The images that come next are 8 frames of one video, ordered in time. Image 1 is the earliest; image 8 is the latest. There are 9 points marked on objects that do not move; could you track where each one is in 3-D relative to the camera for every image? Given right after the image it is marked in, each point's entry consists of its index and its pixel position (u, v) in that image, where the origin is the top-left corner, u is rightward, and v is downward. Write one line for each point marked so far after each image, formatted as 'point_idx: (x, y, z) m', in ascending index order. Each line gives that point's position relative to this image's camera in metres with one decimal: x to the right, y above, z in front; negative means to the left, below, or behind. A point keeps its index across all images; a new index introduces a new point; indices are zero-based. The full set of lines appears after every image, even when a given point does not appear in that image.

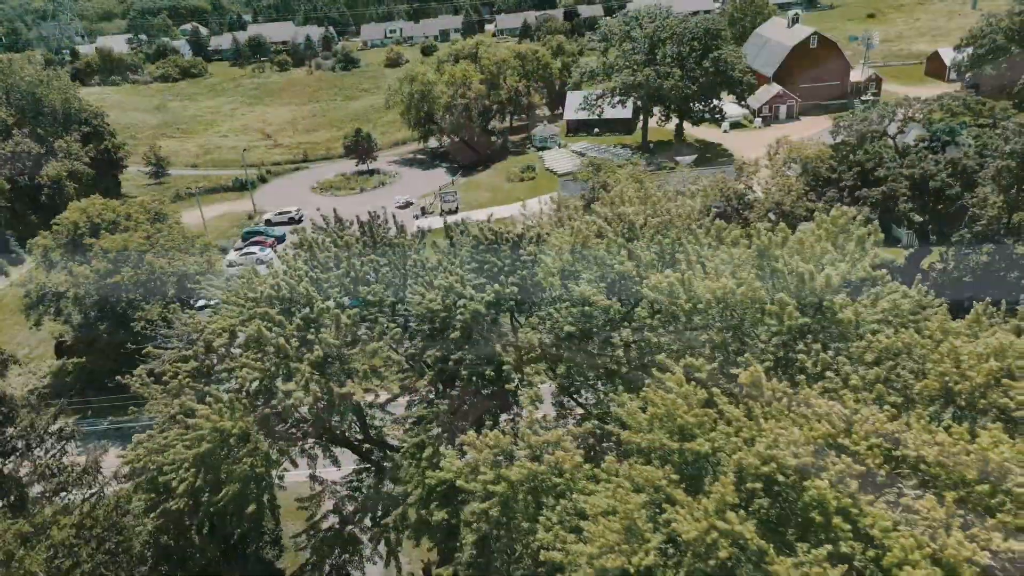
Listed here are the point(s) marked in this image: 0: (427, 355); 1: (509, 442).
0: (-2.0, -1.7, +19.2) m
1: (0.0, -3.3, +16.3) m
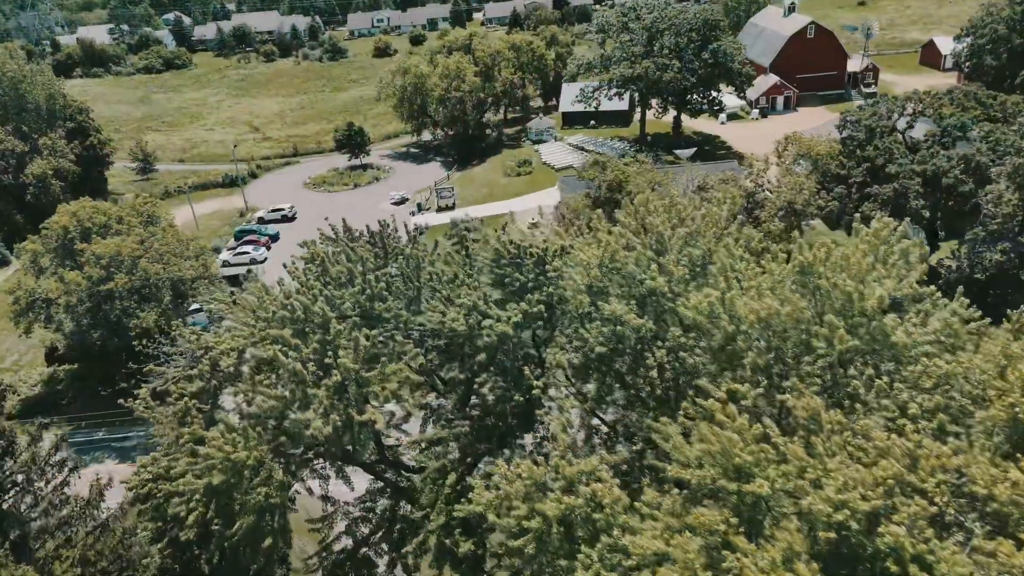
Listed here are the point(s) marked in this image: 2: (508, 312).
0: (-1.4, -2.1, +18.4) m
1: (+0.7, -3.8, +15.5) m
2: (0.0, -0.6, +17.7) m
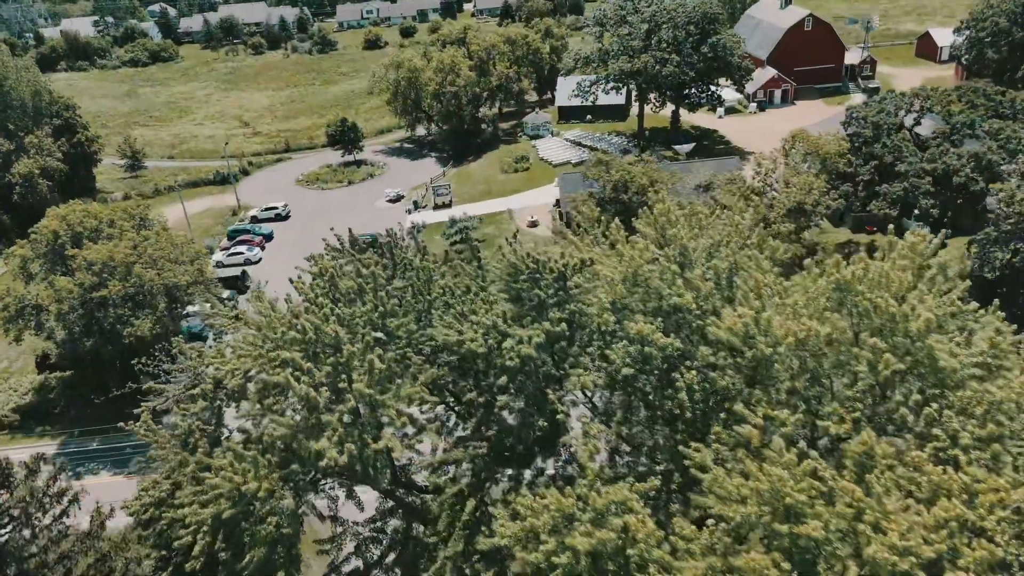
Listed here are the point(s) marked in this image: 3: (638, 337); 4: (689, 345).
0: (-0.9, -2.5, +17.6) m
1: (+1.2, -4.2, +14.8) m
2: (+0.4, -1.0, +17.0) m
3: (+2.7, -1.1, +16.1) m
4: (+3.9, -1.3, +16.5) m
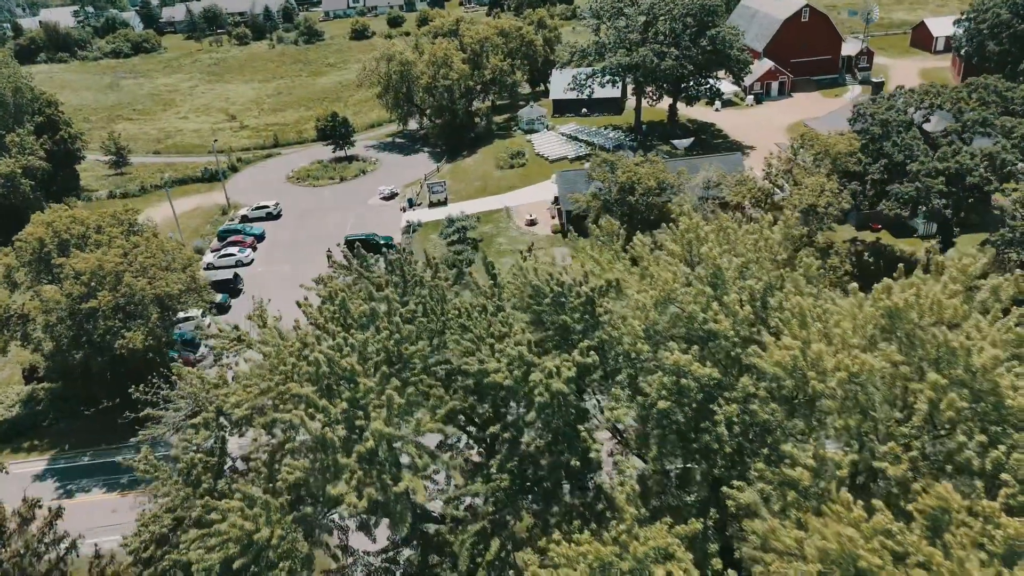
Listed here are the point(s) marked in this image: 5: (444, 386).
0: (-0.4, -3.1, +16.6) m
1: (+1.8, -4.8, +13.8) m
2: (+1.0, -1.6, +16.0) m
3: (+3.3, -1.7, +15.2) m
4: (+4.4, -1.8, +15.5) m
5: (-1.6, -2.2, +17.2) m
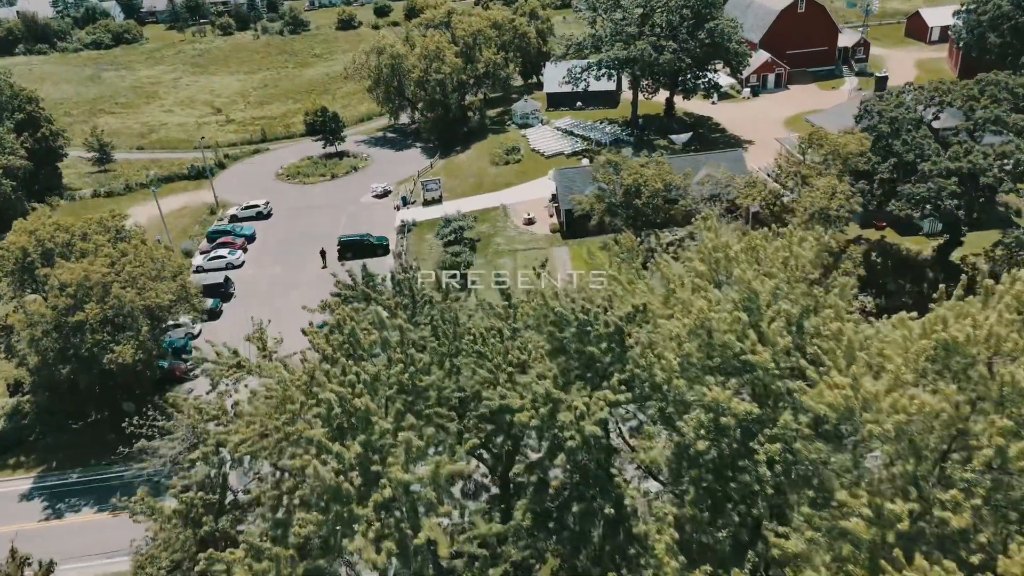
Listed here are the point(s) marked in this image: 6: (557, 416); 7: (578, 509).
0: (+0.1, -3.7, +15.5) m
1: (+2.3, -5.4, +12.8) m
2: (+1.5, -2.2, +14.9) m
3: (+3.8, -2.3, +14.2) m
4: (+4.9, -2.4, +14.6) m
5: (-1.1, -2.8, +16.2) m
6: (+0.9, -2.5, +14.8) m
7: (+1.3, -4.4, +14.8) m
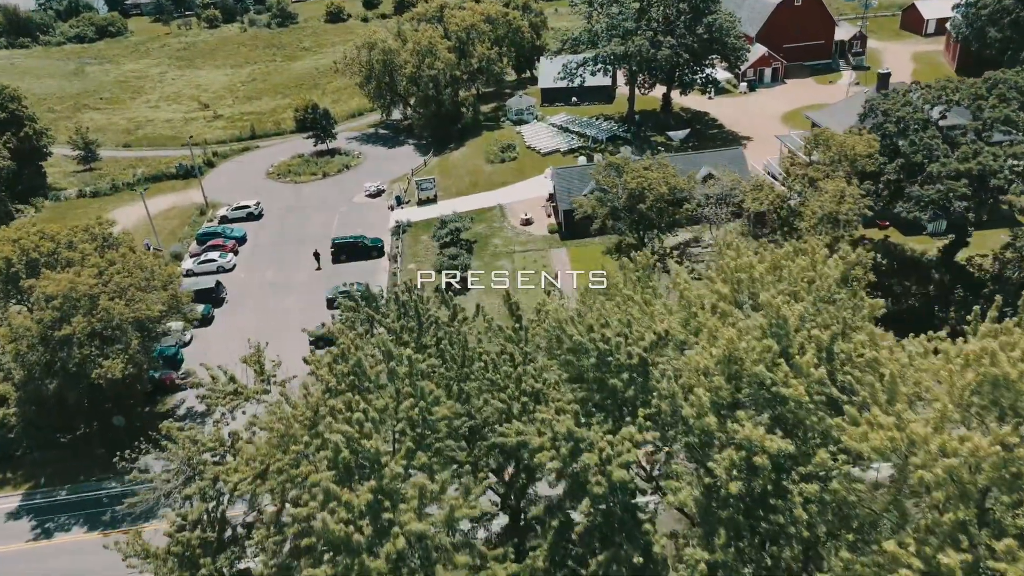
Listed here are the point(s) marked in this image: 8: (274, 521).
0: (+0.5, -4.3, +14.7) m
1: (+2.7, -6.0, +12.0) m
2: (+1.8, -2.7, +14.1) m
3: (+4.2, -2.8, +13.4) m
4: (+5.3, -2.9, +13.7) m
5: (-0.8, -3.4, +15.3) m
6: (+1.2, -3.1, +14.0) m
7: (+1.6, -4.9, +14.0) m
8: (-5.0, -4.5, +14.9) m
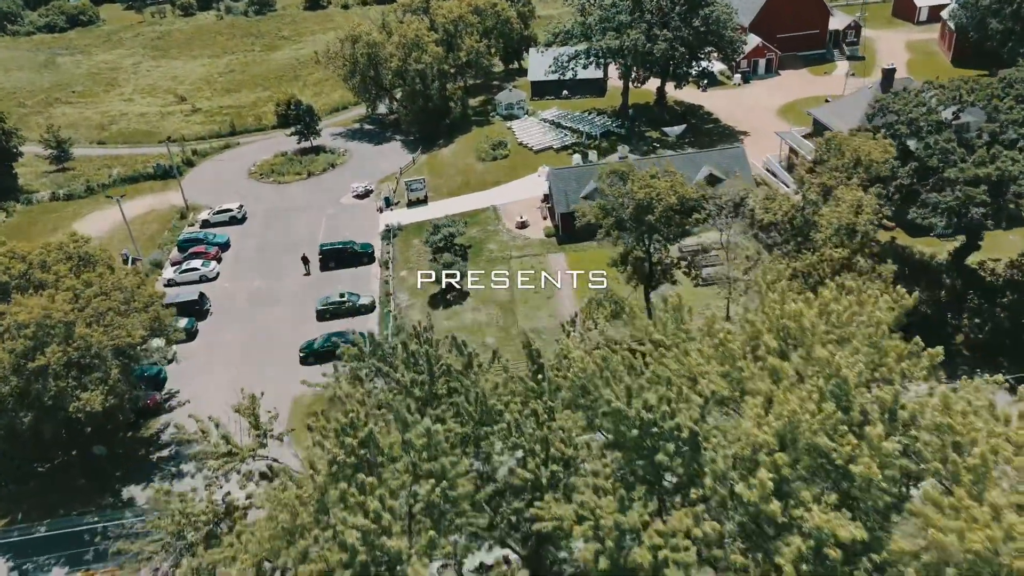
0: (+1.1, -5.4, +13.1) m
1: (+3.4, -7.1, +10.6) m
2: (+2.4, -3.8, +12.5) m
3: (+4.8, -3.9, +11.9) m
4: (+5.9, -4.0, +12.3) m
5: (-0.2, -4.5, +13.7) m
6: (+1.8, -4.2, +12.4) m
7: (+2.3, -6.0, +12.5) m
8: (-4.3, -5.7, +13.3) m
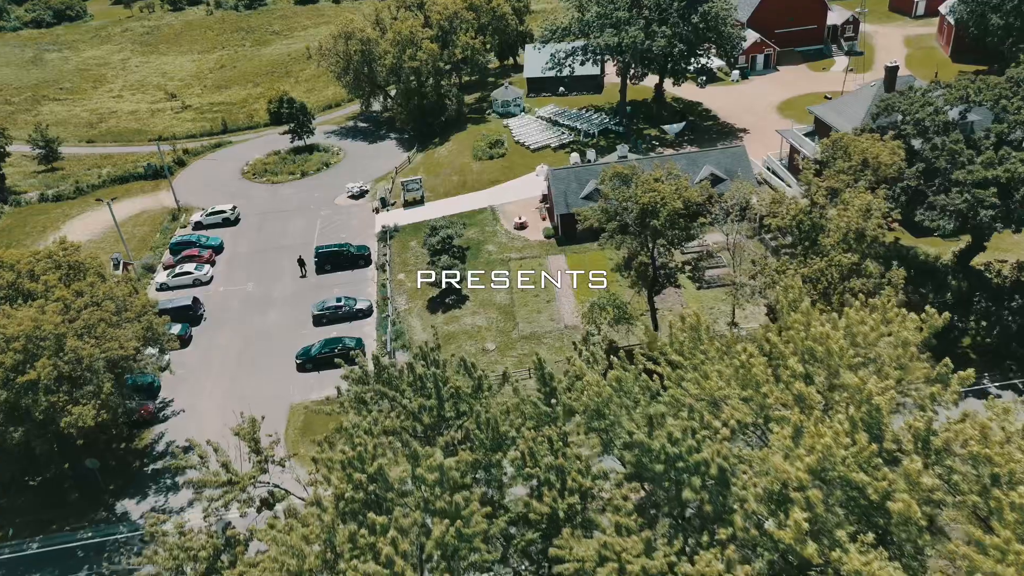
0: (+1.4, -5.8, +12.5) m
1: (+3.8, -7.6, +10.0) m
2: (+2.8, -4.3, +11.9) m
3: (+5.1, -4.3, +11.3) m
4: (+6.2, -4.4, +11.7) m
5: (+0.1, -5.0, +13.0) m
6: (+2.2, -4.6, +11.8) m
7: (+2.6, -6.5, +11.9) m
8: (-4.0, -6.2, +12.6) m
